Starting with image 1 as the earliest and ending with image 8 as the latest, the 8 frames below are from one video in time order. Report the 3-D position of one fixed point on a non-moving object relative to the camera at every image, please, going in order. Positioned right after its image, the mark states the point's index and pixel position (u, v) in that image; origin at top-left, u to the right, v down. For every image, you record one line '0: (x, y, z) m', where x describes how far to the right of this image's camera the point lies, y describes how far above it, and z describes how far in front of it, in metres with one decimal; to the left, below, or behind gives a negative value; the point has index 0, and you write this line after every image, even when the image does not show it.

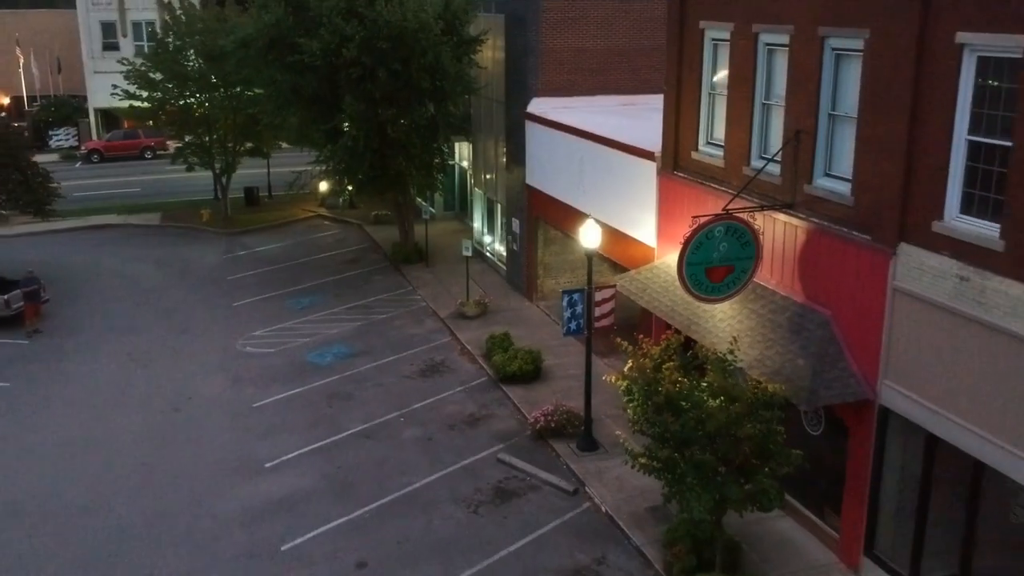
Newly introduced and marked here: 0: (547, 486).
0: (+0.5, -2.5, +13.0) m
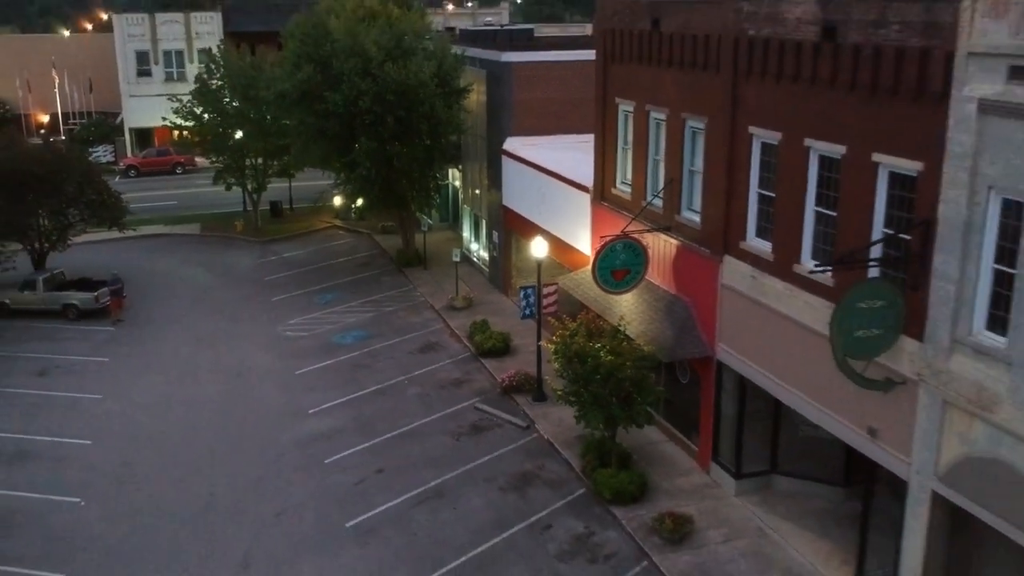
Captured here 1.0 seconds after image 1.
0: (-0.1, -2.5, +18.5) m
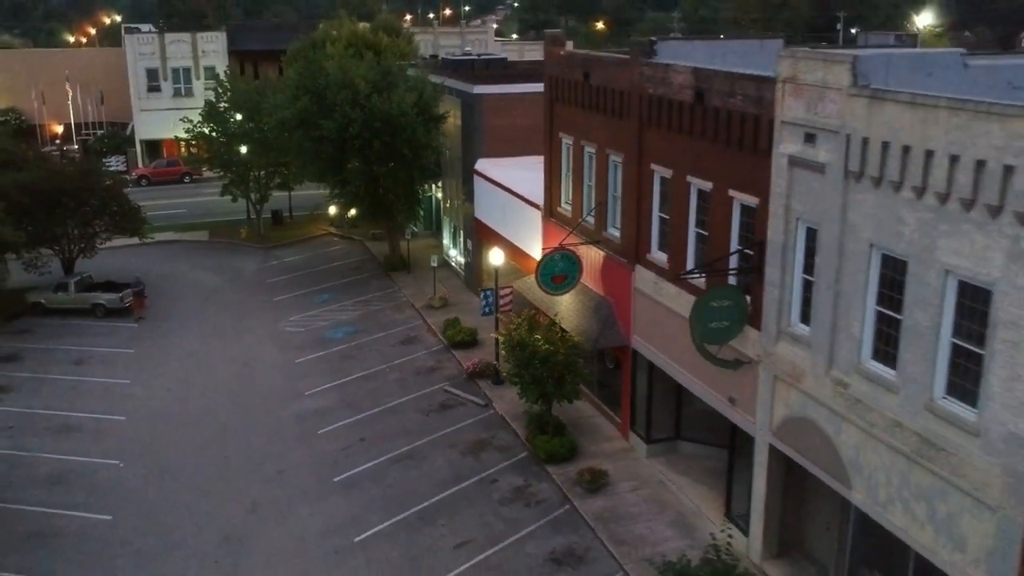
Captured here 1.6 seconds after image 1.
0: (-0.9, -2.5, +22.3) m
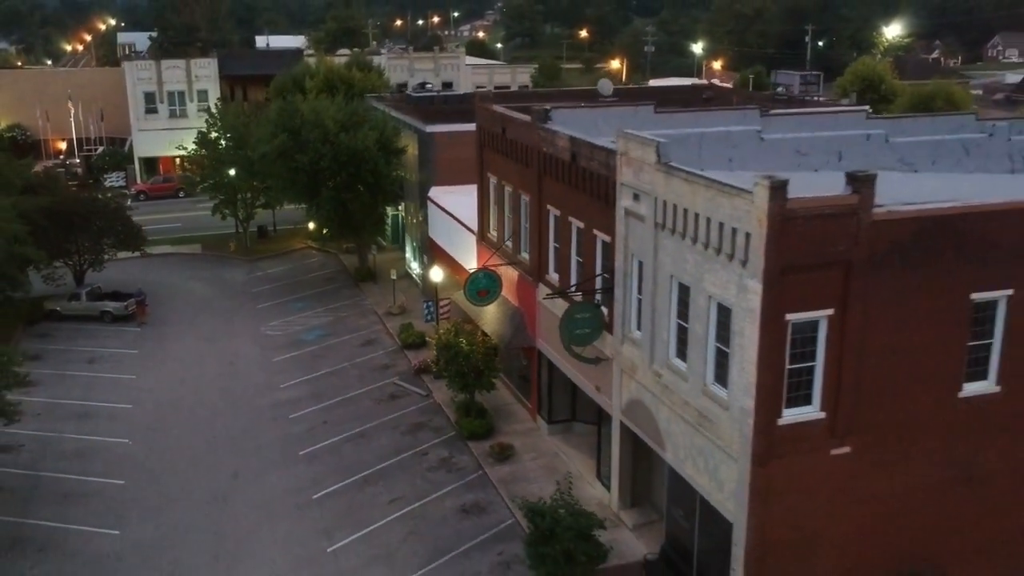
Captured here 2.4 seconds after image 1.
0: (-2.7, -2.9, +27.3) m
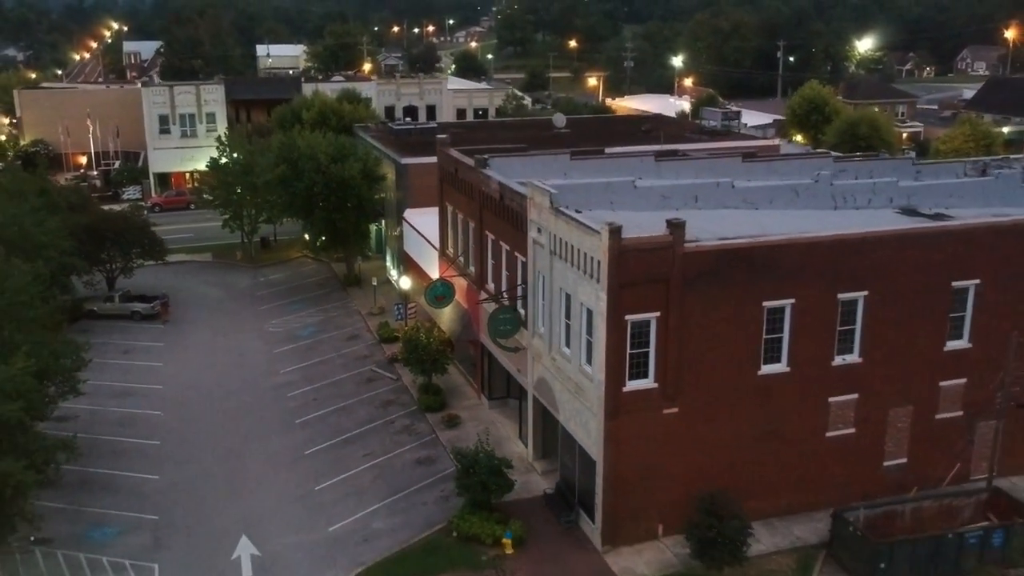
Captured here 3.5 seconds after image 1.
0: (-4.3, -3.1, +34.4) m
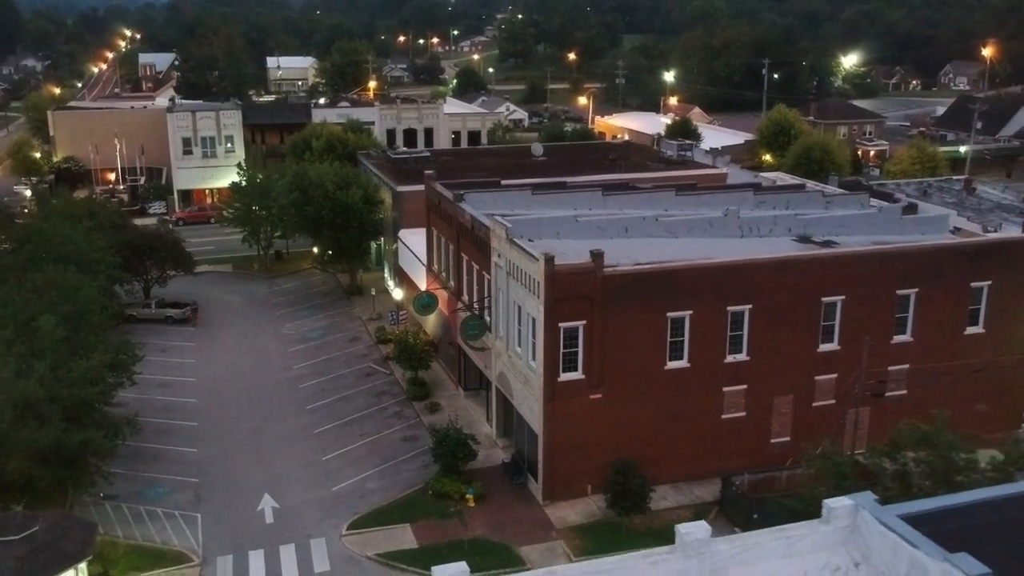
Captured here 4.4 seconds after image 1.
0: (-5.4, -3.5, +41.4) m
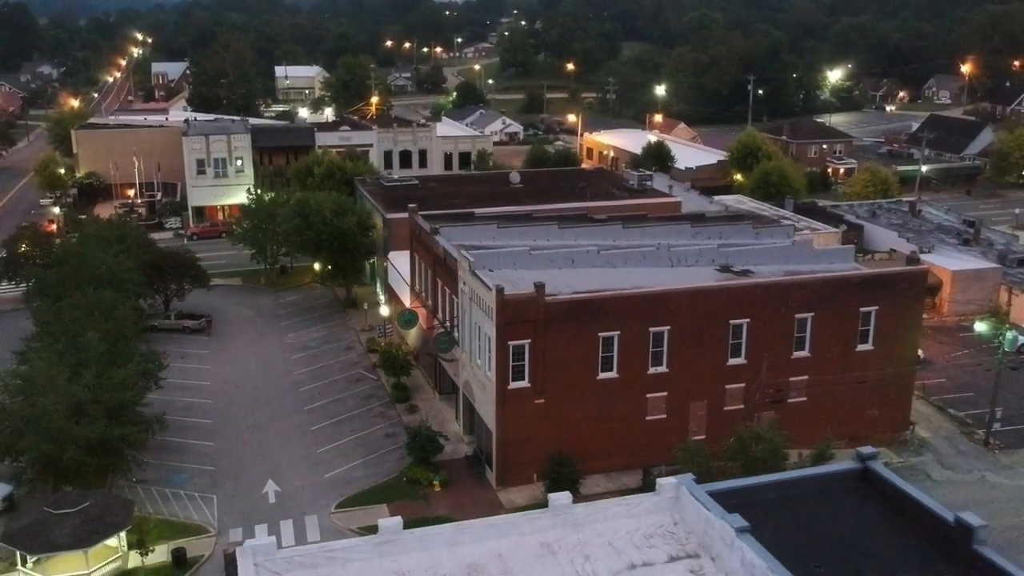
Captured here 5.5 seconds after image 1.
0: (-6.8, -4.3, +48.1) m
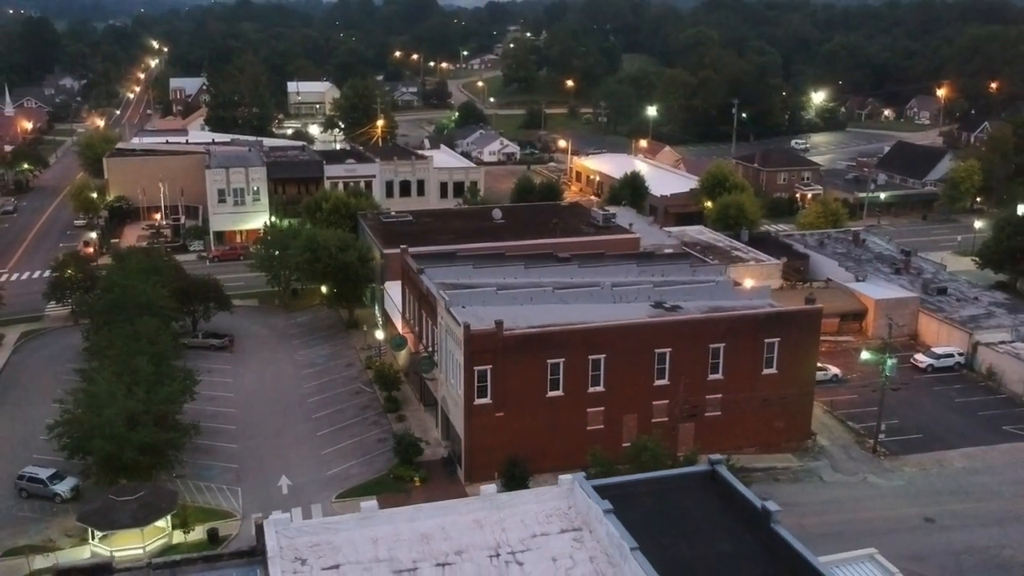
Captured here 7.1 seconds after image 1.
0: (-8.3, -5.9, +57.3) m
